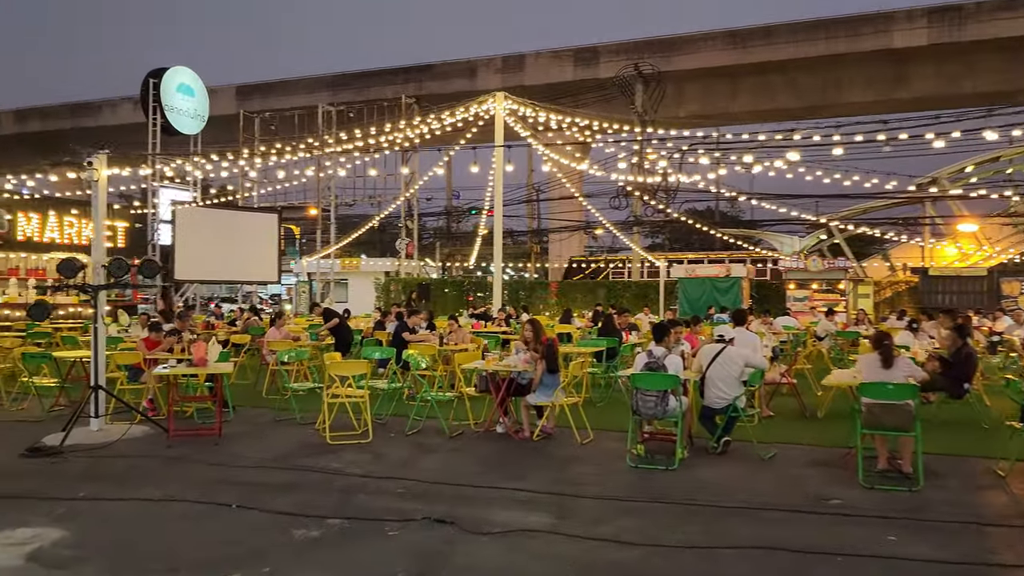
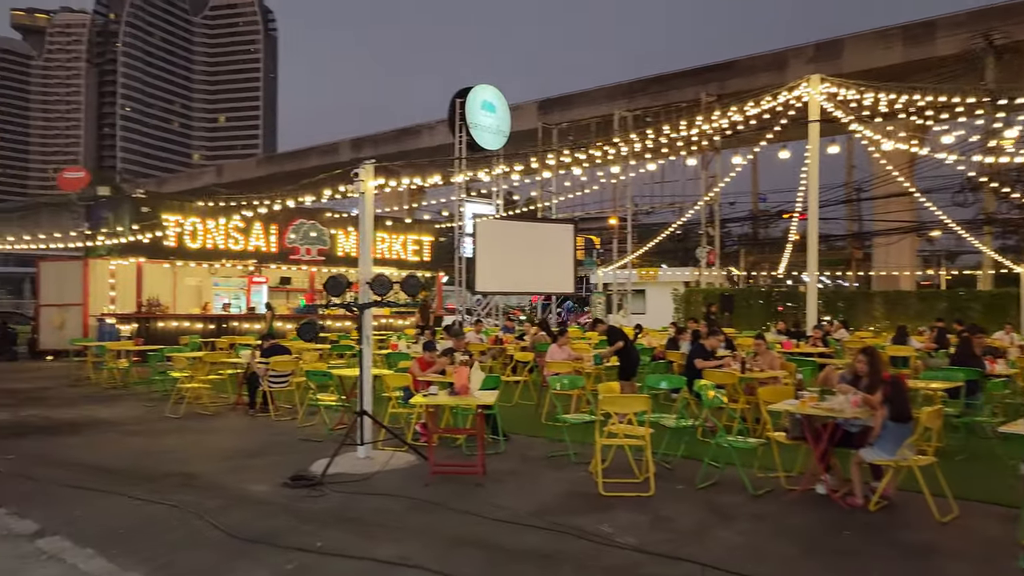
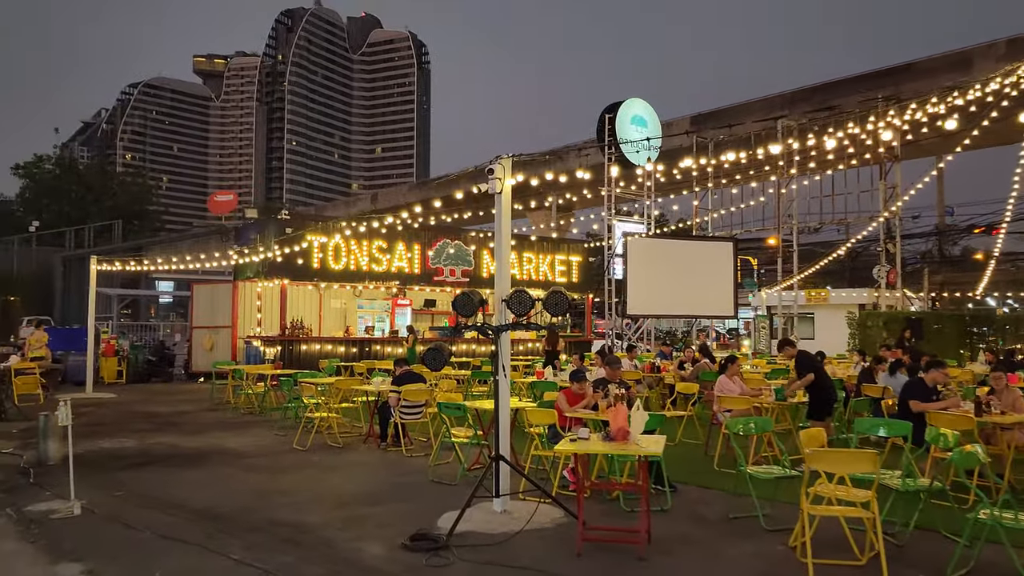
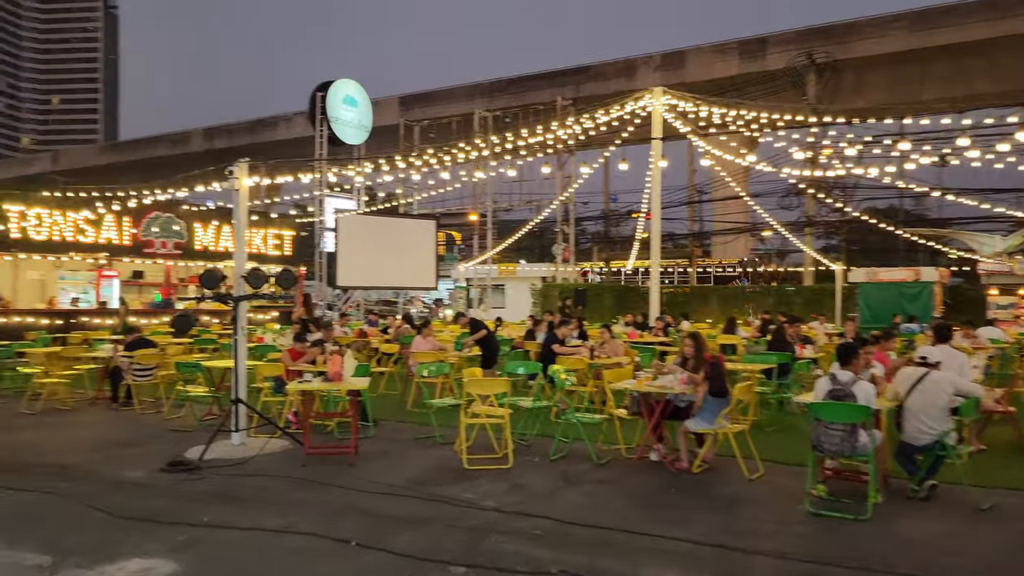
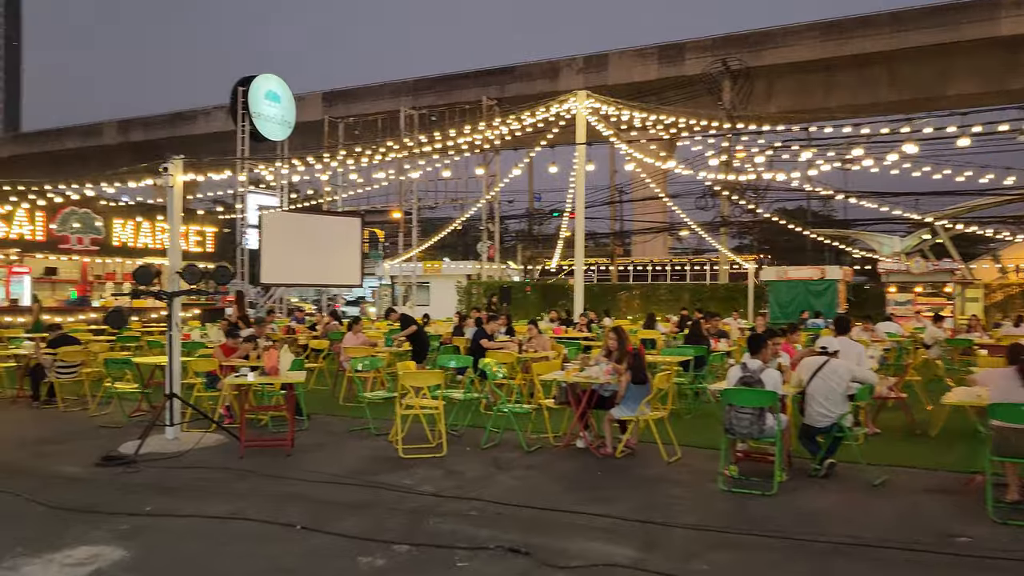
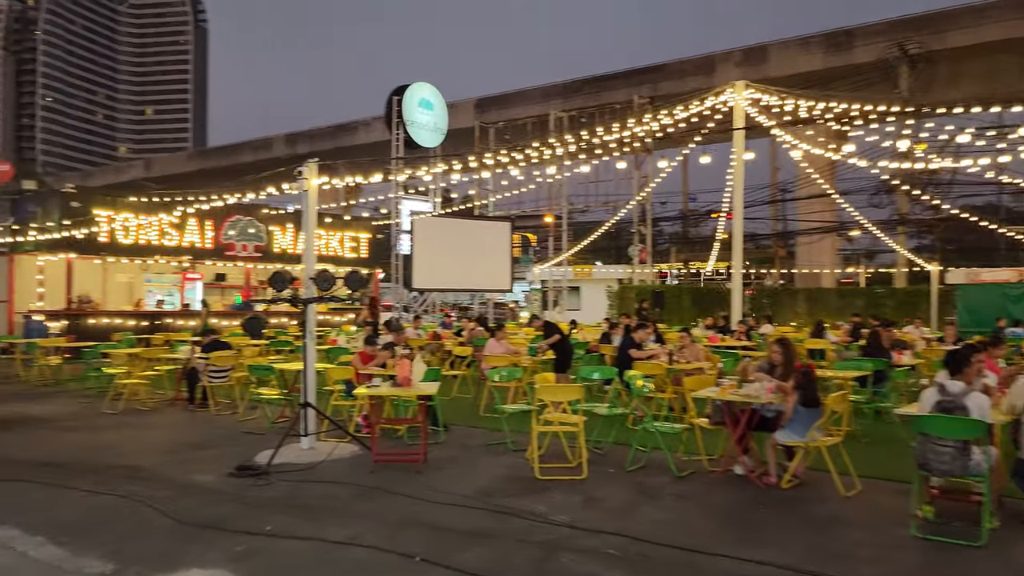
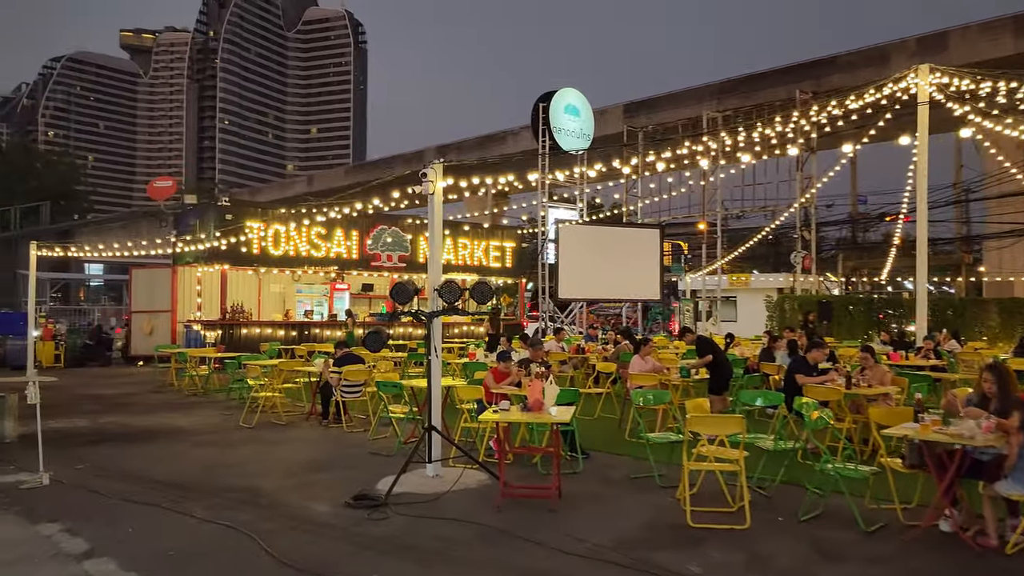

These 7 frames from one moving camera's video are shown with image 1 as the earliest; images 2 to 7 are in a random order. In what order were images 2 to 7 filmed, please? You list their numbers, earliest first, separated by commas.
5, 4, 6, 2, 7, 3
